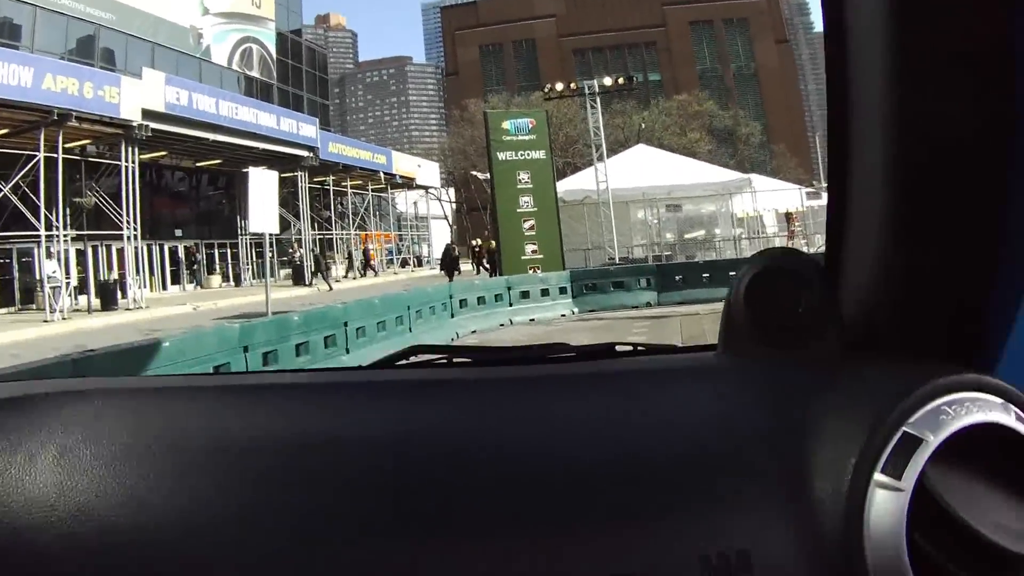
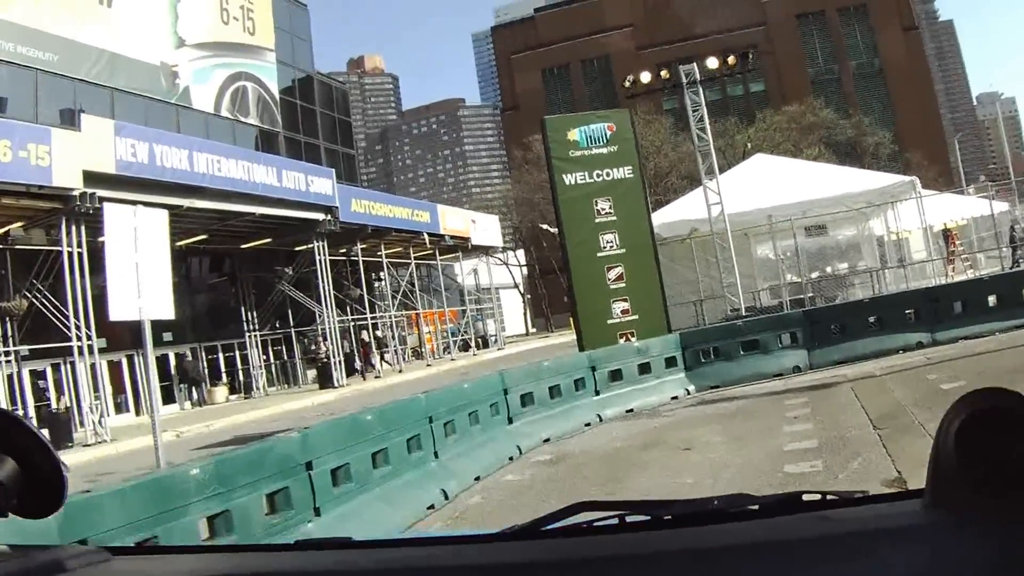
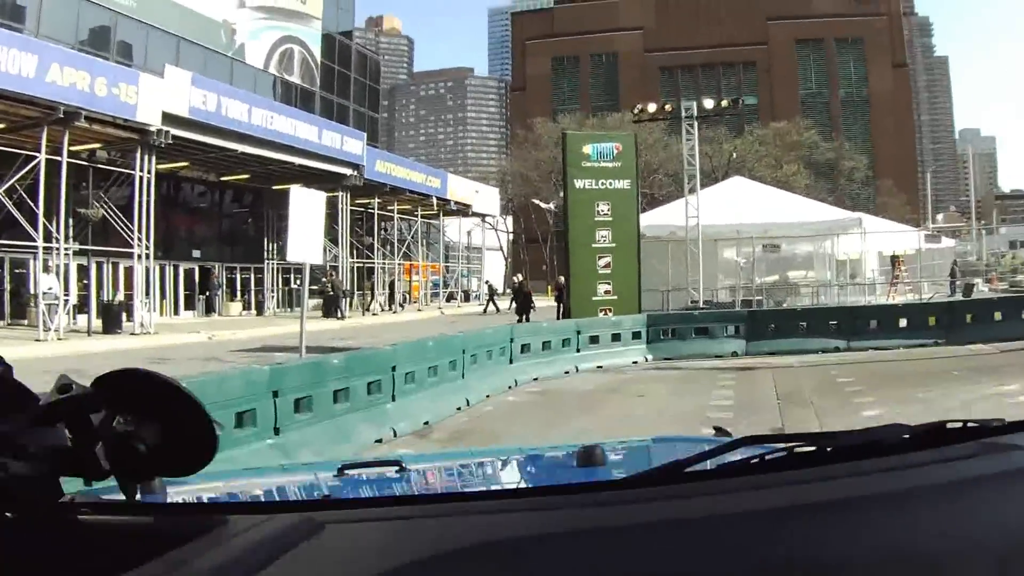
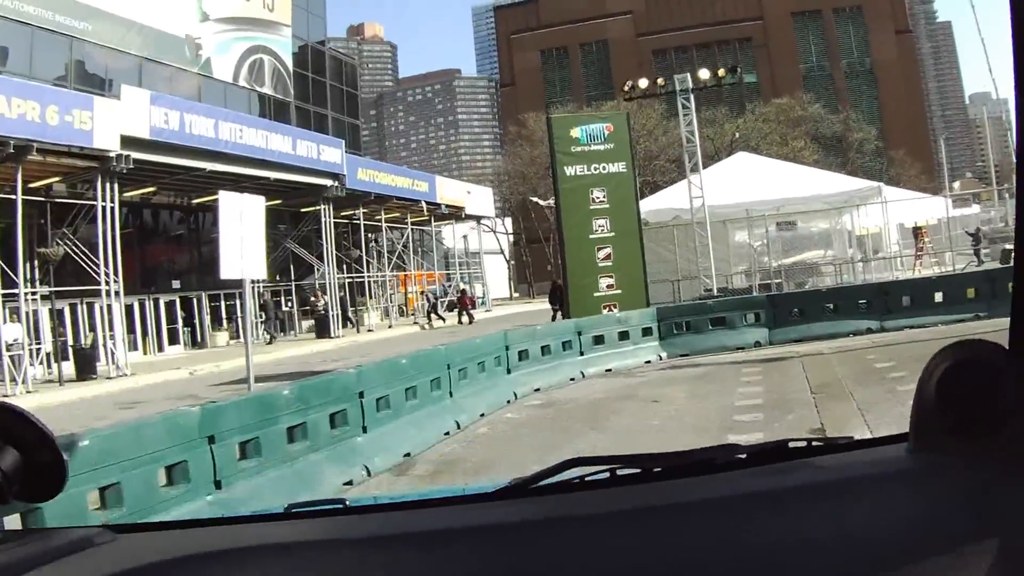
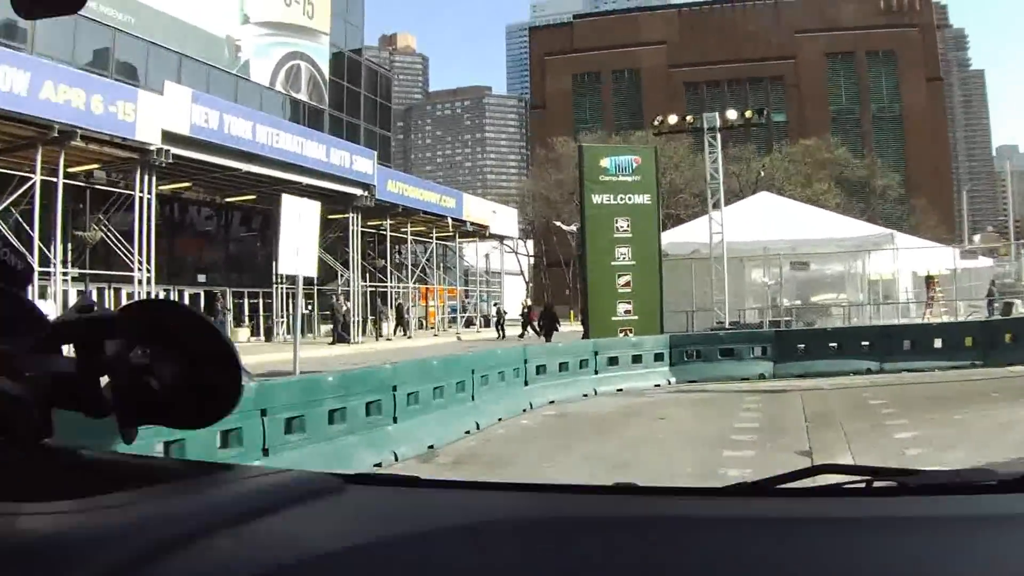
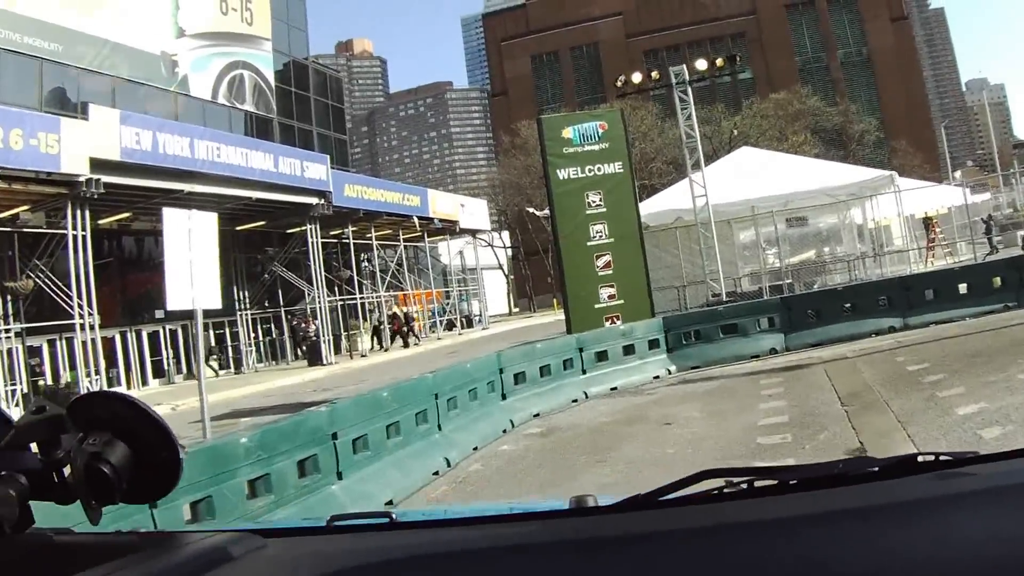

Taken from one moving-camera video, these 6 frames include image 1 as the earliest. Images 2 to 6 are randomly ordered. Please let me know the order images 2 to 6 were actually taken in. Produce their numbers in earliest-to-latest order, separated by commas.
3, 5, 4, 6, 2
